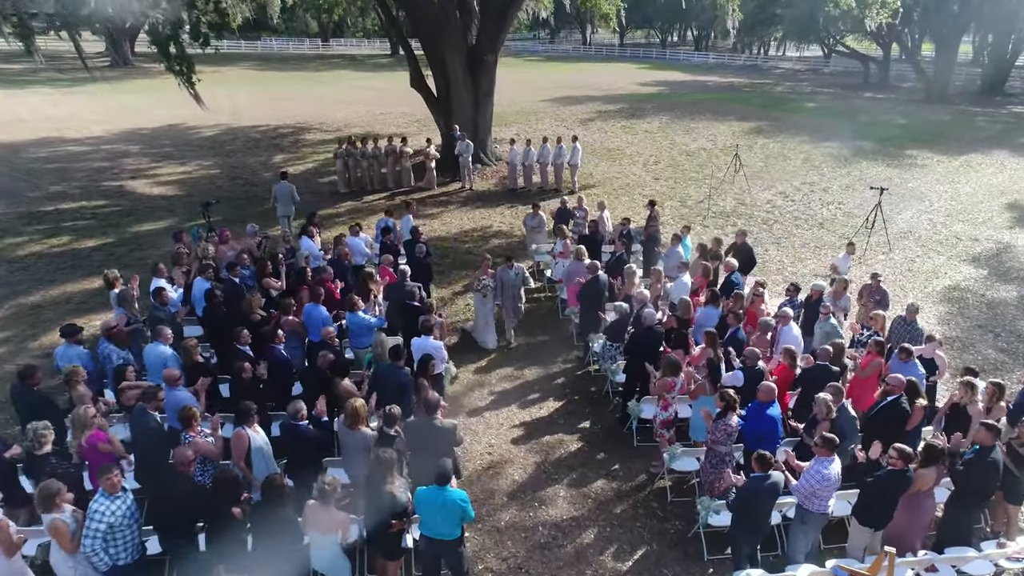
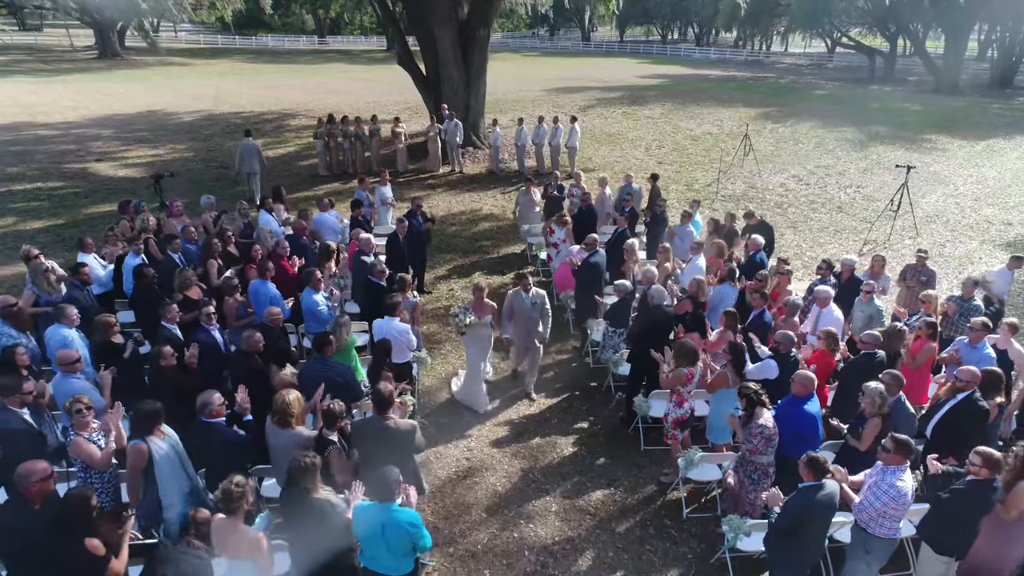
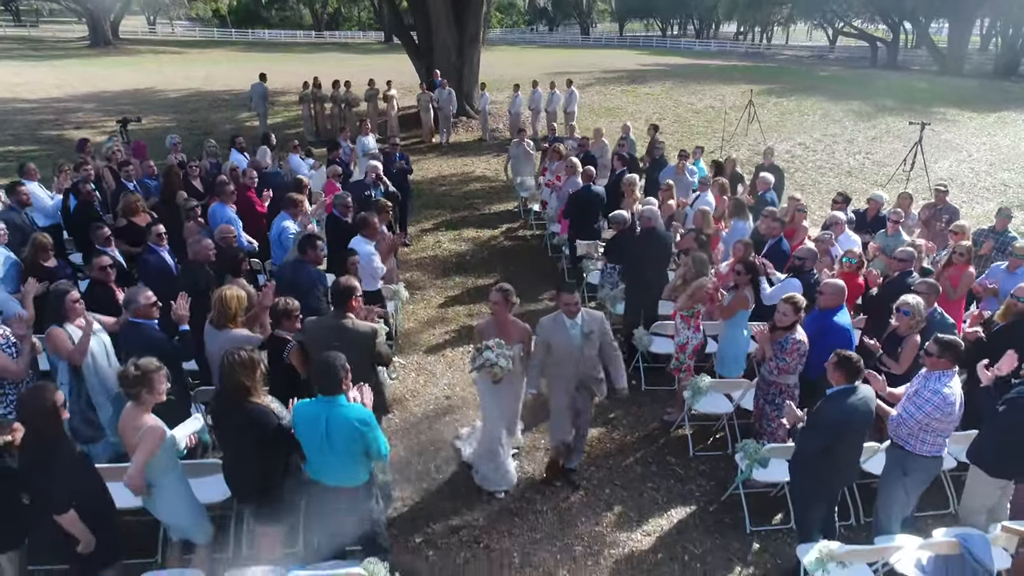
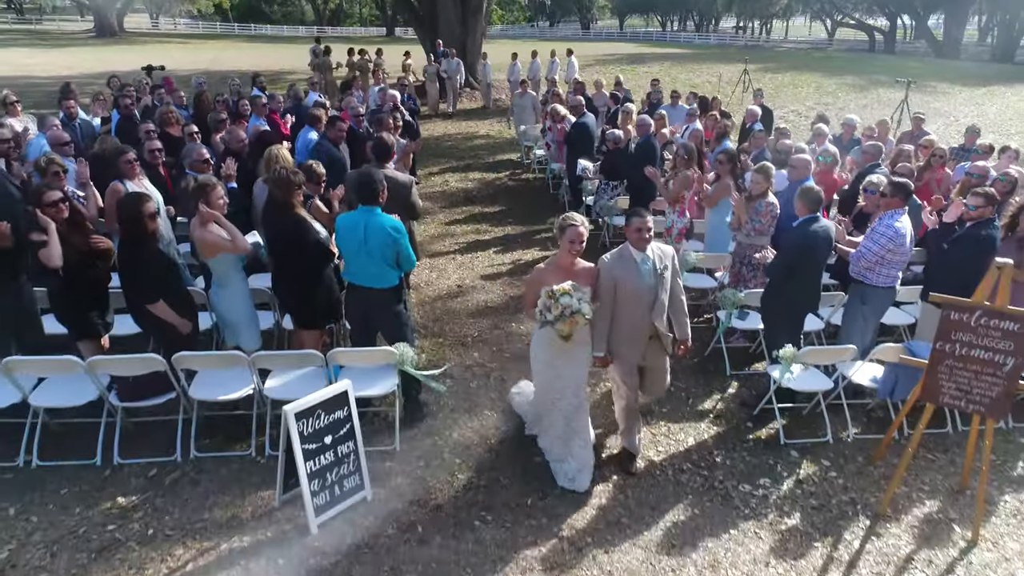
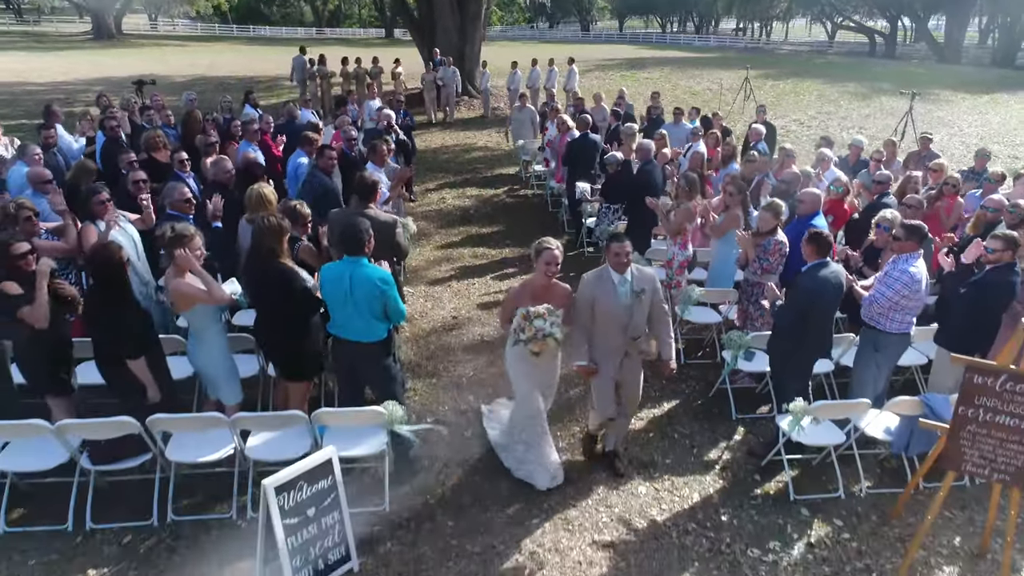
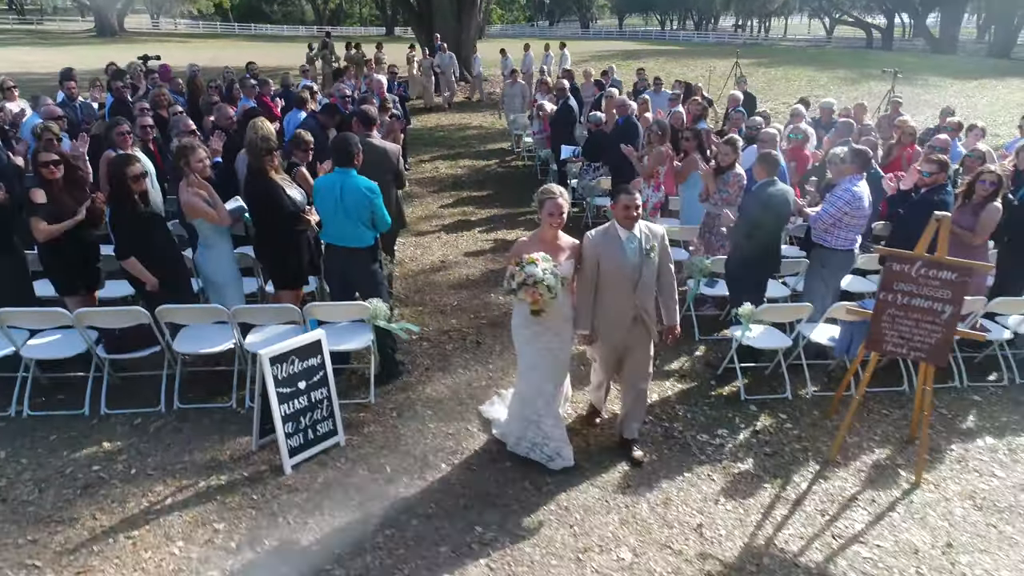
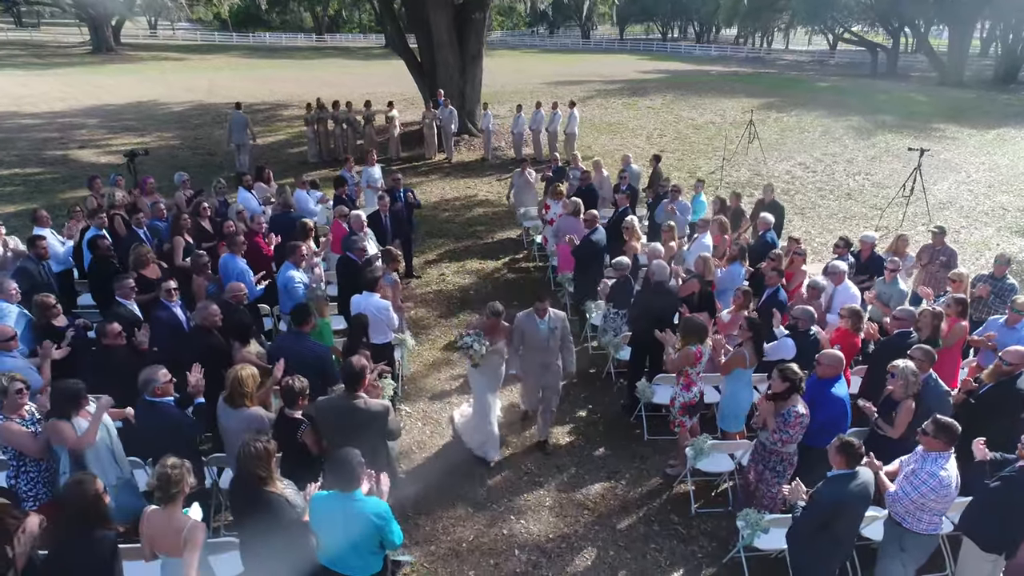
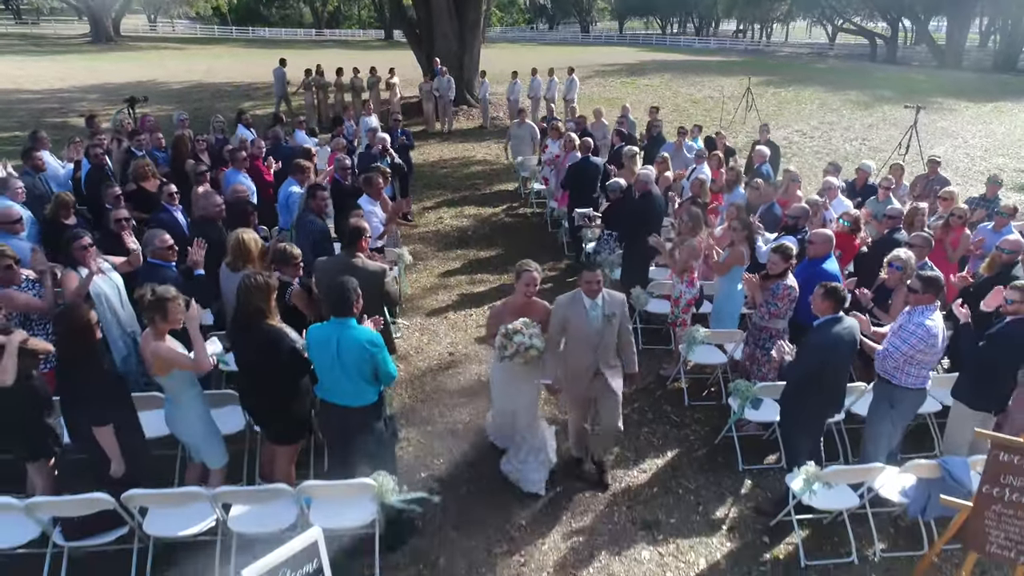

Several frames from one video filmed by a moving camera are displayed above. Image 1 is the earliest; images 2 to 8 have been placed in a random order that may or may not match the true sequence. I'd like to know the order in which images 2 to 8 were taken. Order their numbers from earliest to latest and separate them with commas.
2, 7, 3, 8, 5, 4, 6
